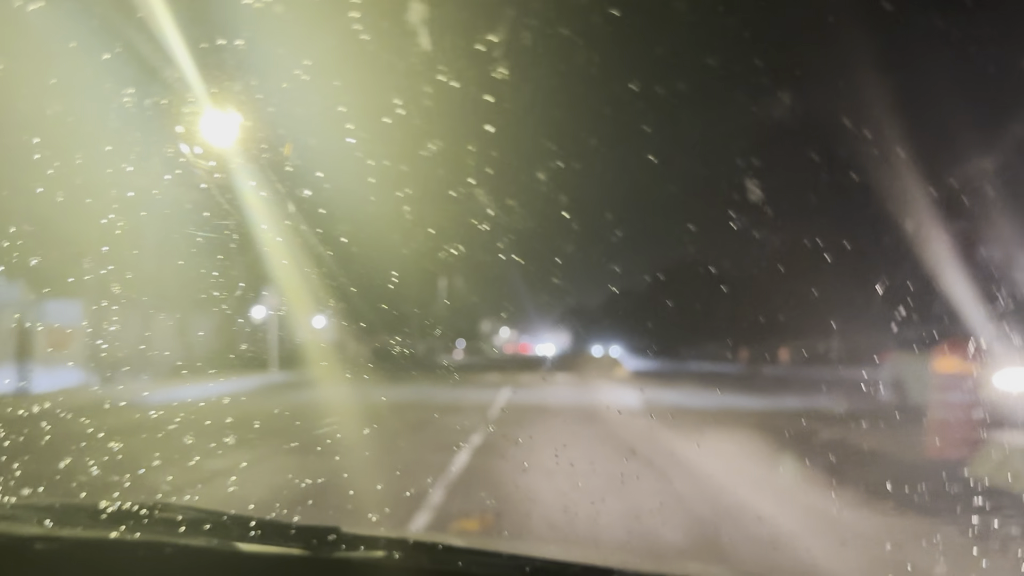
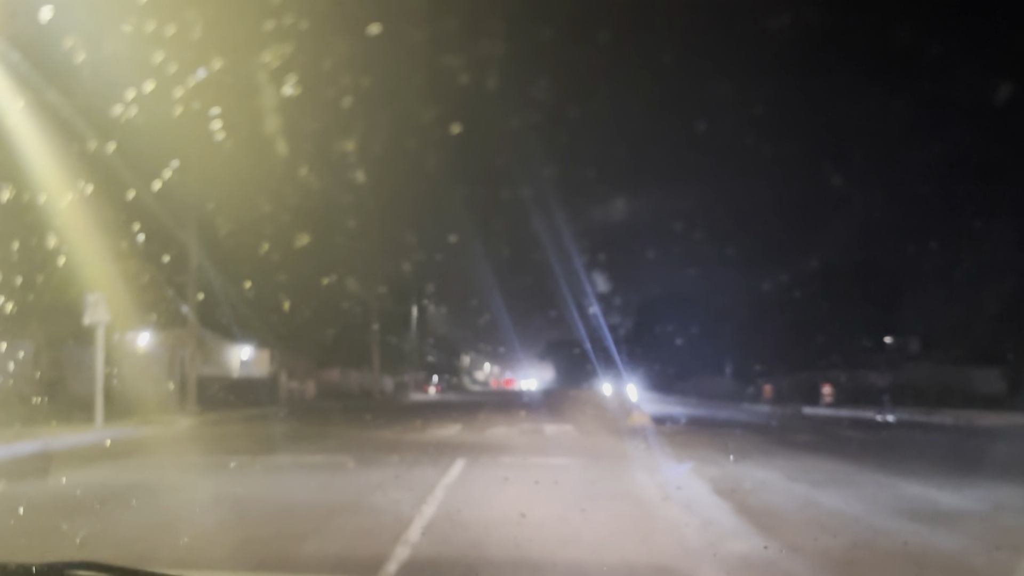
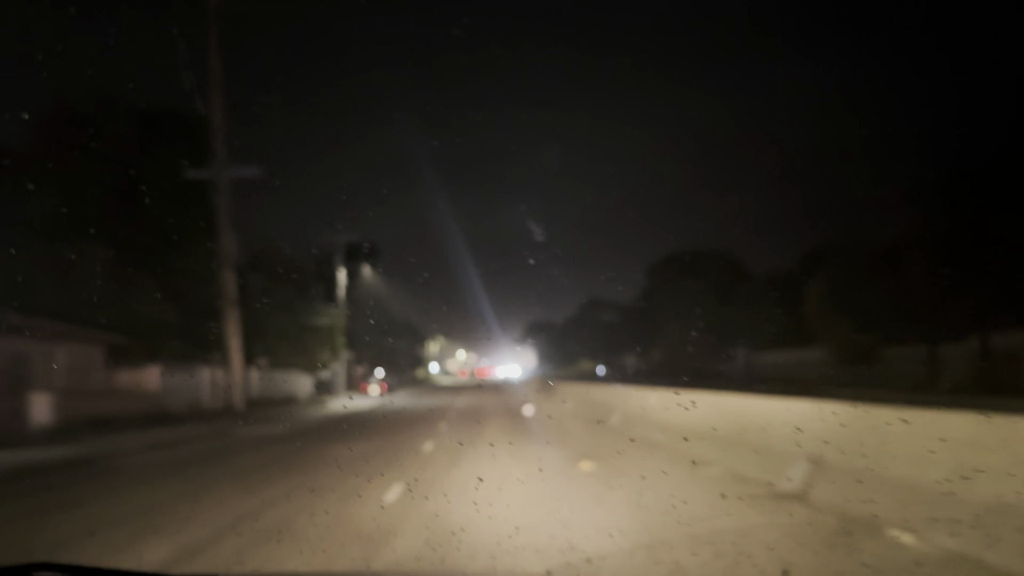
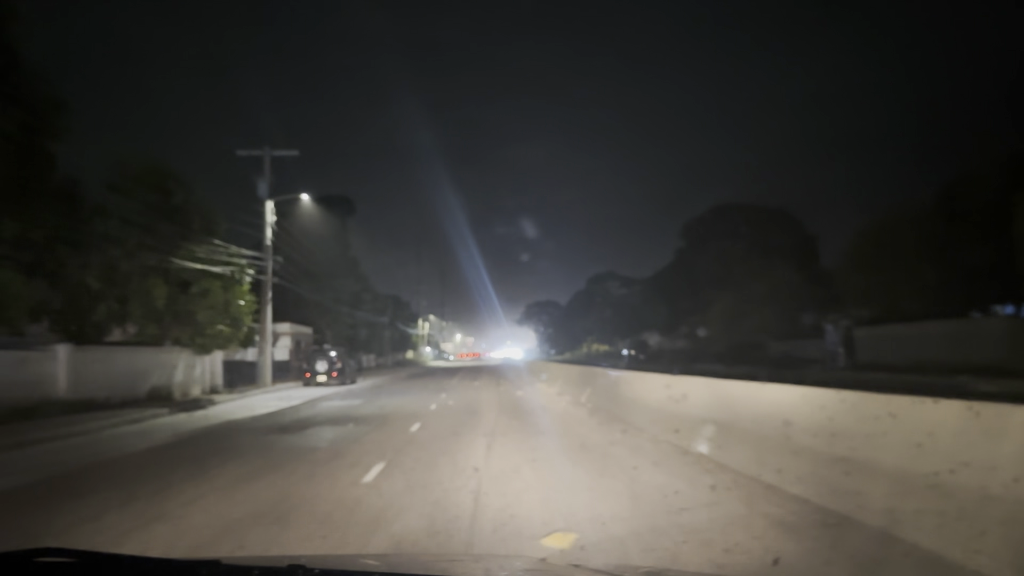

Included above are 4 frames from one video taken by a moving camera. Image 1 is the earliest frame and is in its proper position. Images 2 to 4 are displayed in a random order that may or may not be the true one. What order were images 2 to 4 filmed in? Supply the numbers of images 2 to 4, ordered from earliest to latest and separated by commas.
2, 3, 4
